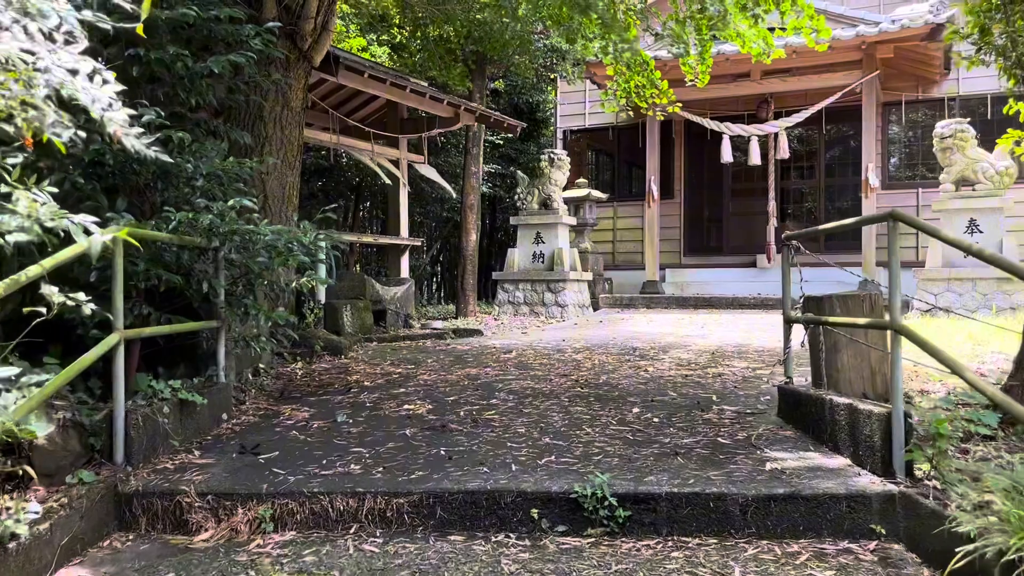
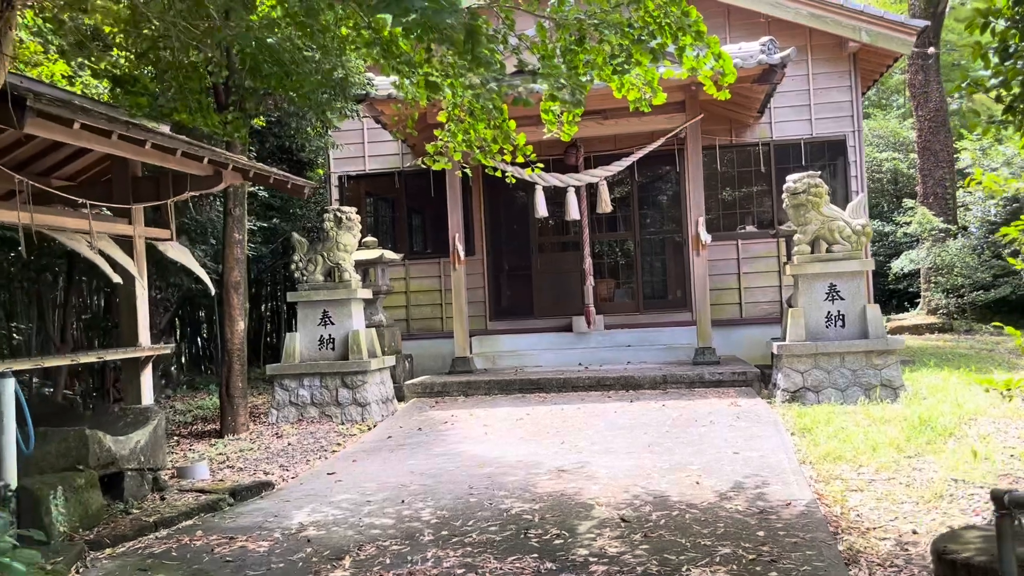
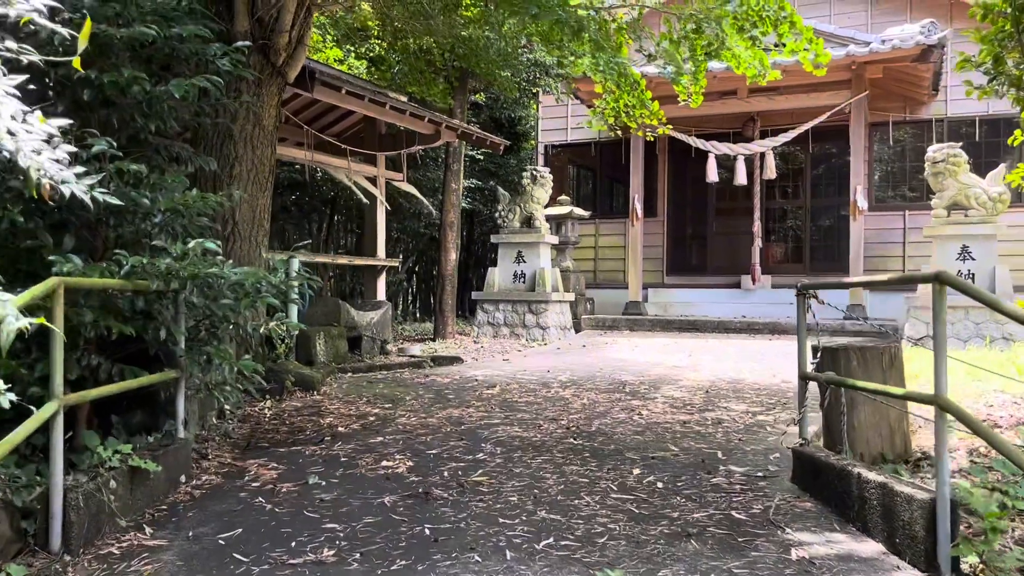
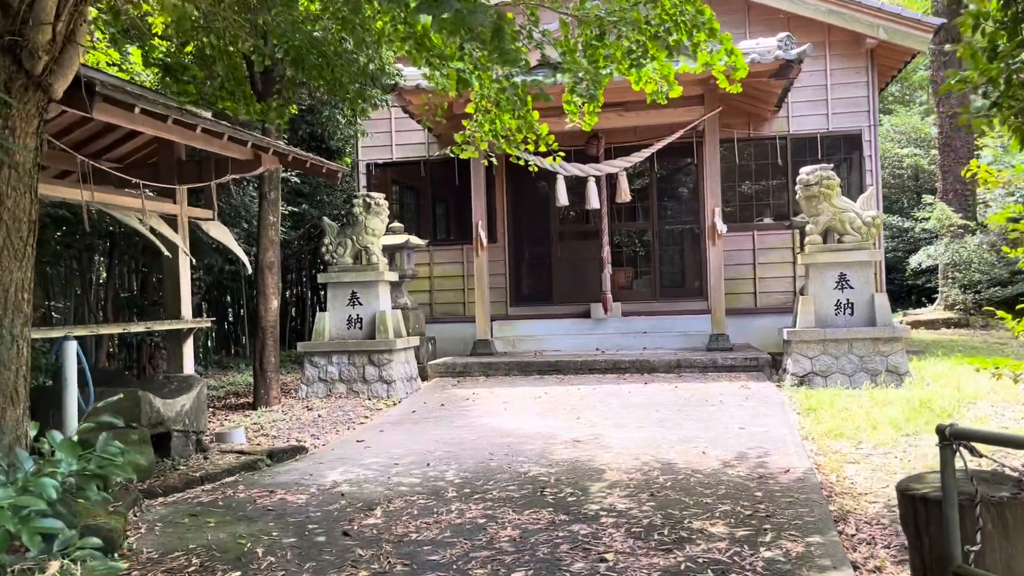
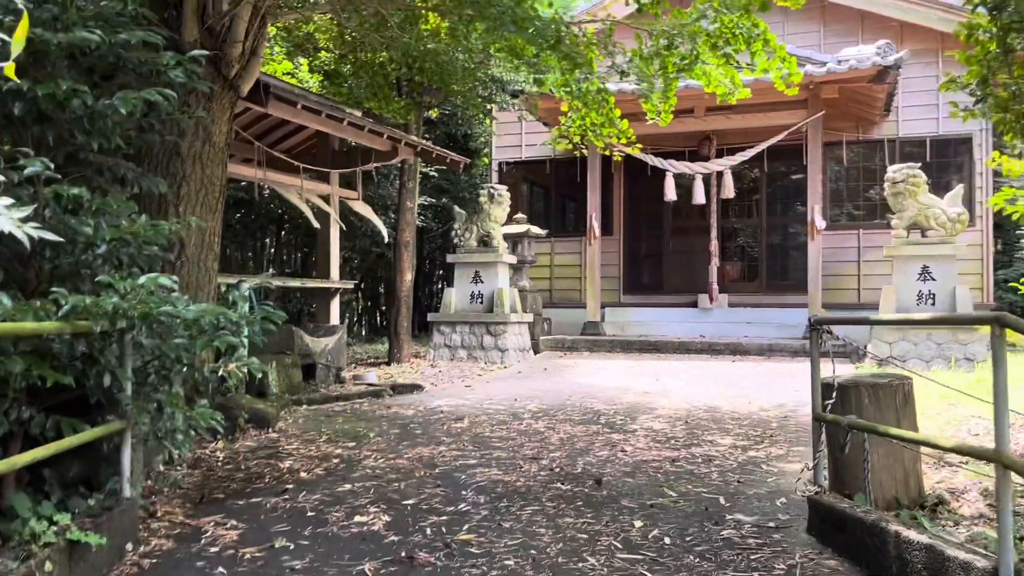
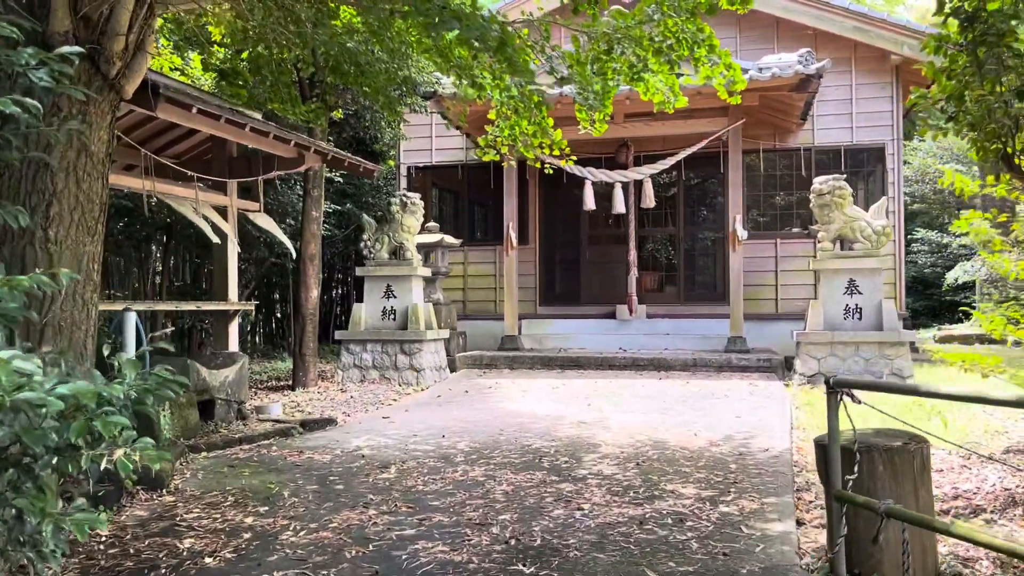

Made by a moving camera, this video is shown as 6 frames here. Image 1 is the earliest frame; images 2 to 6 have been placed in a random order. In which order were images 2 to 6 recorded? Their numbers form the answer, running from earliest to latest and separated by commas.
3, 5, 6, 4, 2
